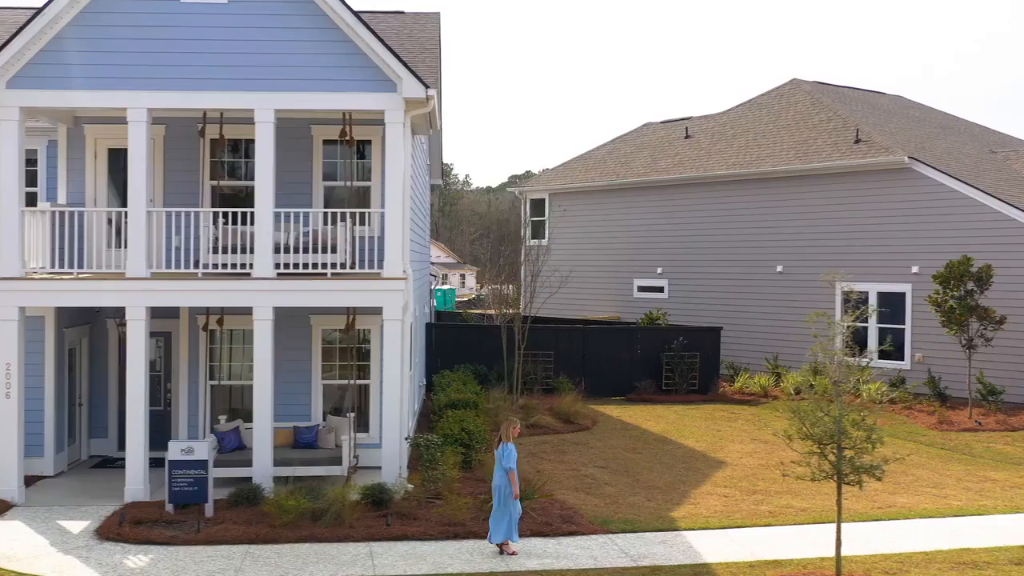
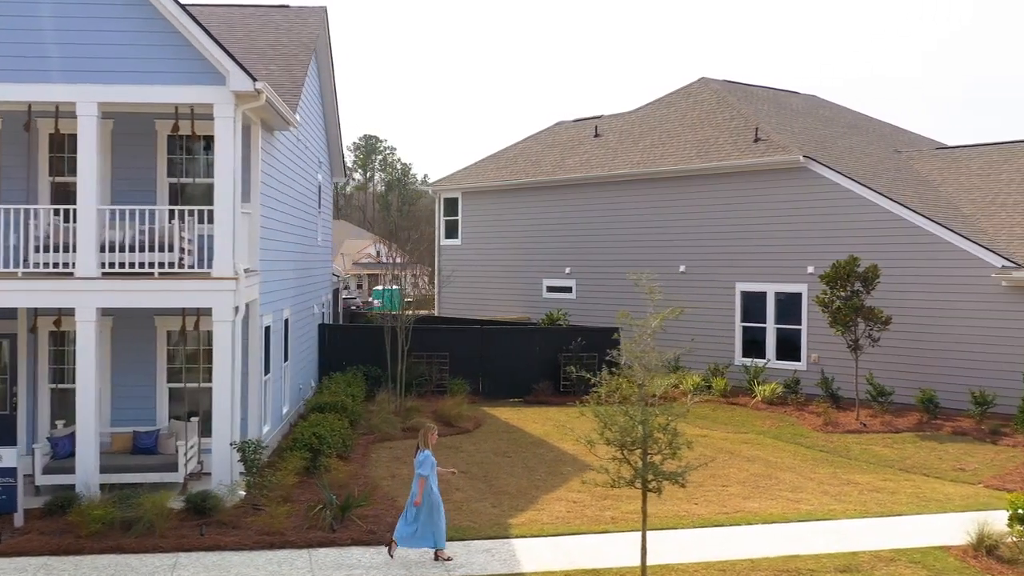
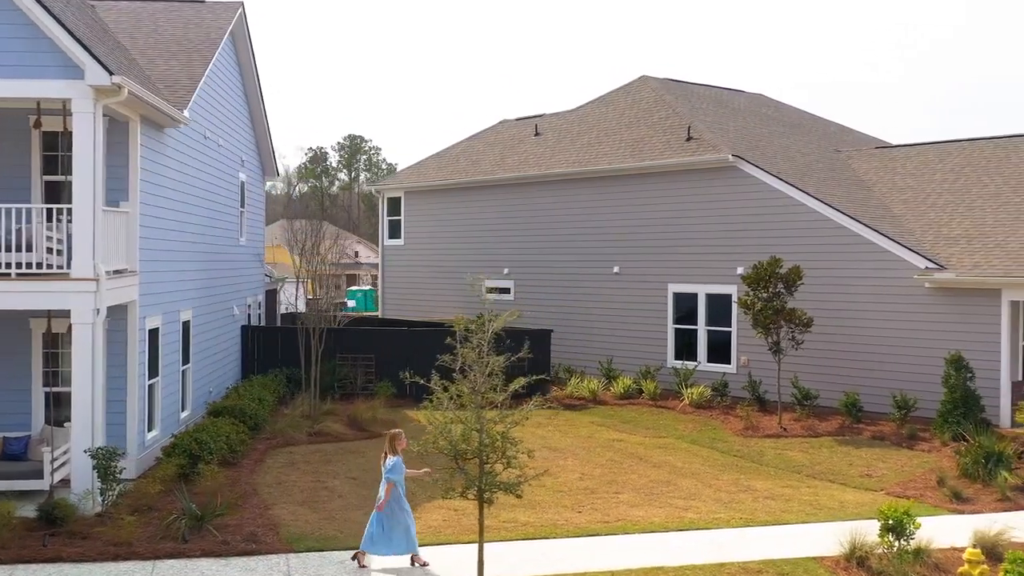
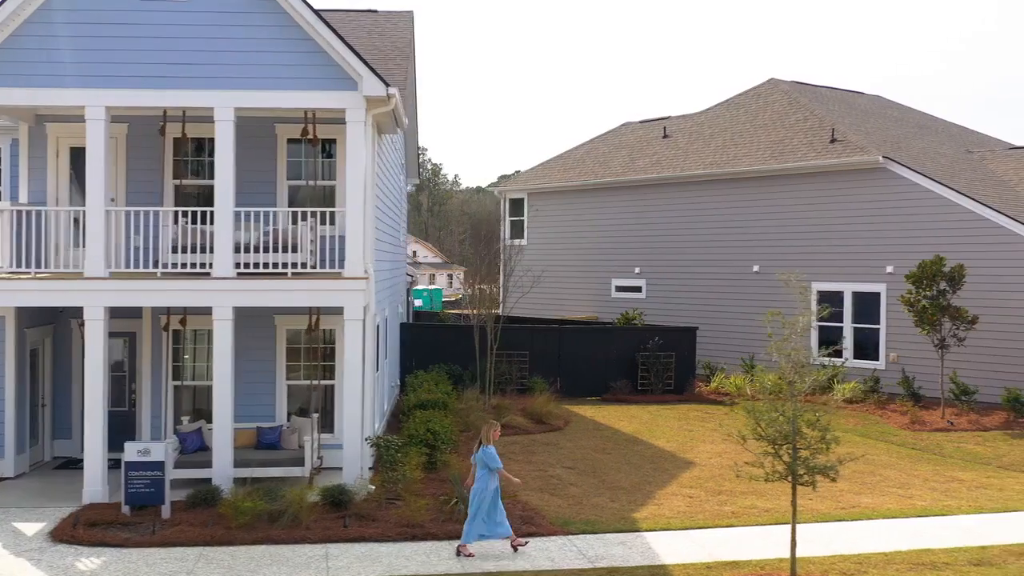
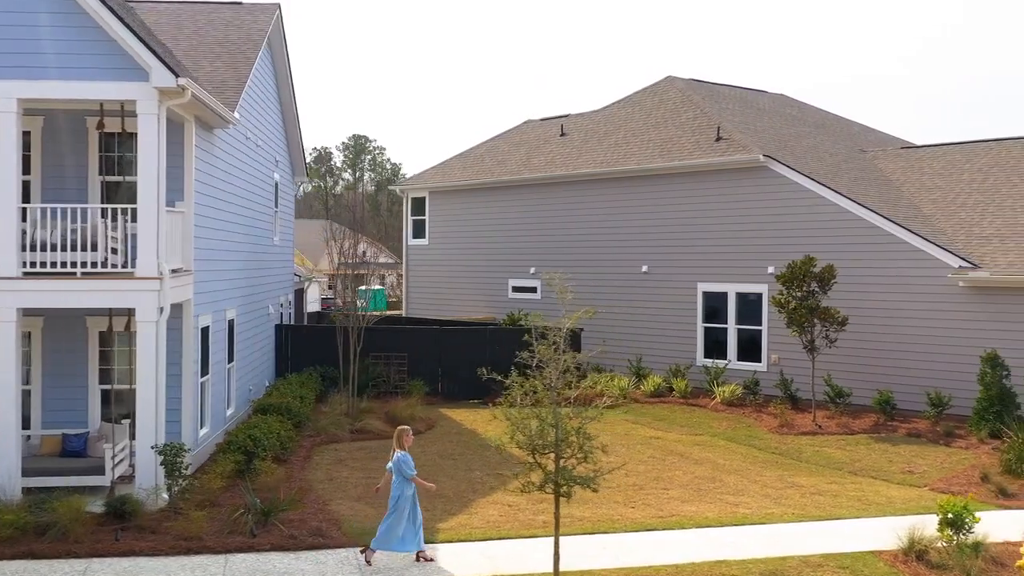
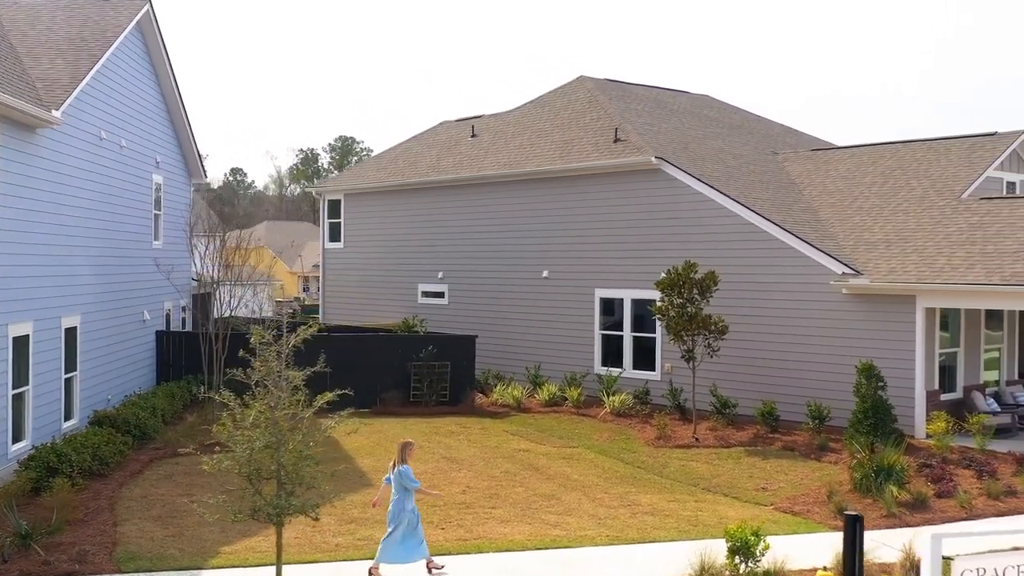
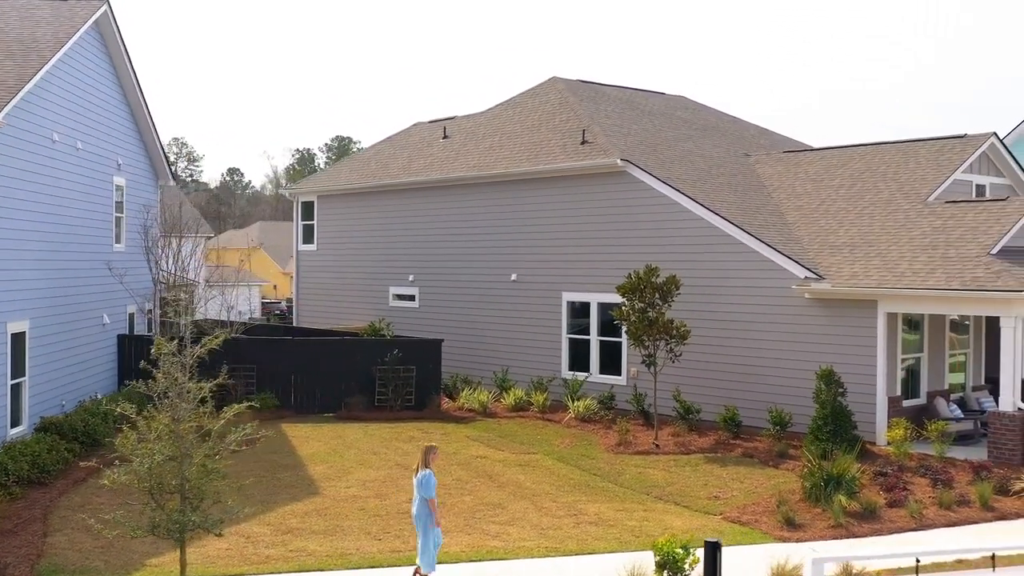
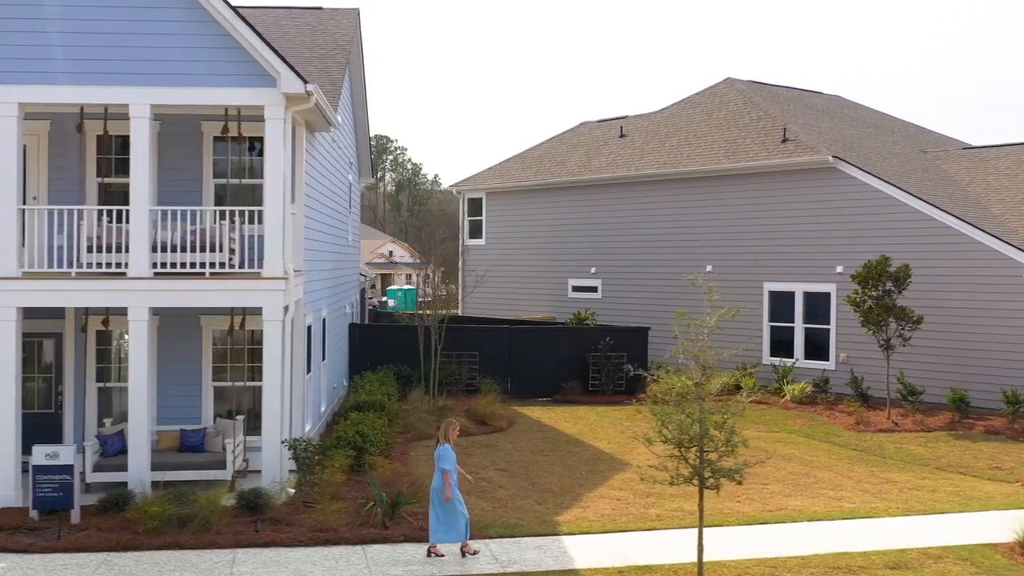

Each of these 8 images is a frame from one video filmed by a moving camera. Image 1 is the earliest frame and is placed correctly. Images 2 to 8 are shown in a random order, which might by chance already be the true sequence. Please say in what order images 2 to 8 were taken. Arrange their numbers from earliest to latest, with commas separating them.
4, 8, 2, 5, 3, 6, 7
